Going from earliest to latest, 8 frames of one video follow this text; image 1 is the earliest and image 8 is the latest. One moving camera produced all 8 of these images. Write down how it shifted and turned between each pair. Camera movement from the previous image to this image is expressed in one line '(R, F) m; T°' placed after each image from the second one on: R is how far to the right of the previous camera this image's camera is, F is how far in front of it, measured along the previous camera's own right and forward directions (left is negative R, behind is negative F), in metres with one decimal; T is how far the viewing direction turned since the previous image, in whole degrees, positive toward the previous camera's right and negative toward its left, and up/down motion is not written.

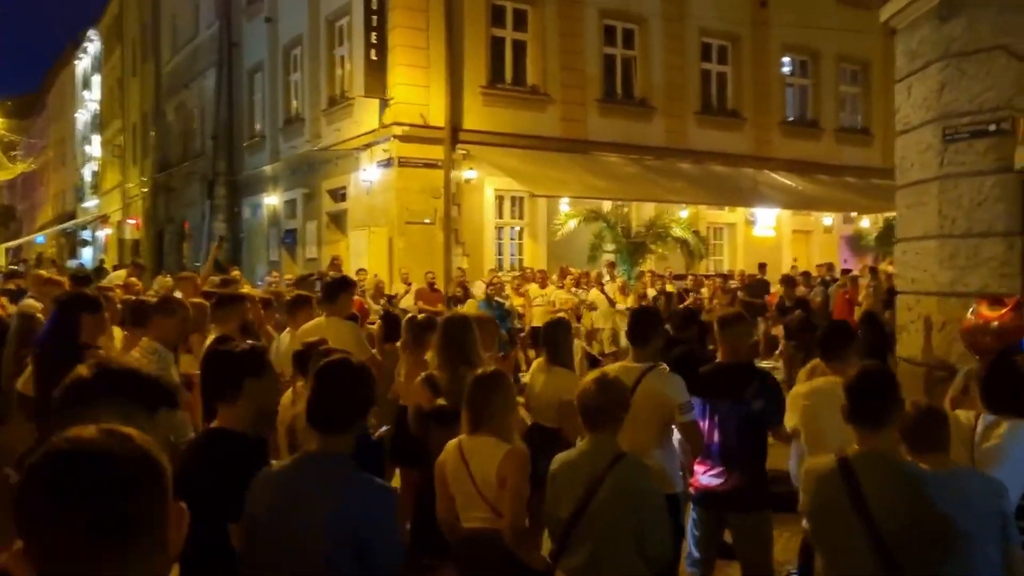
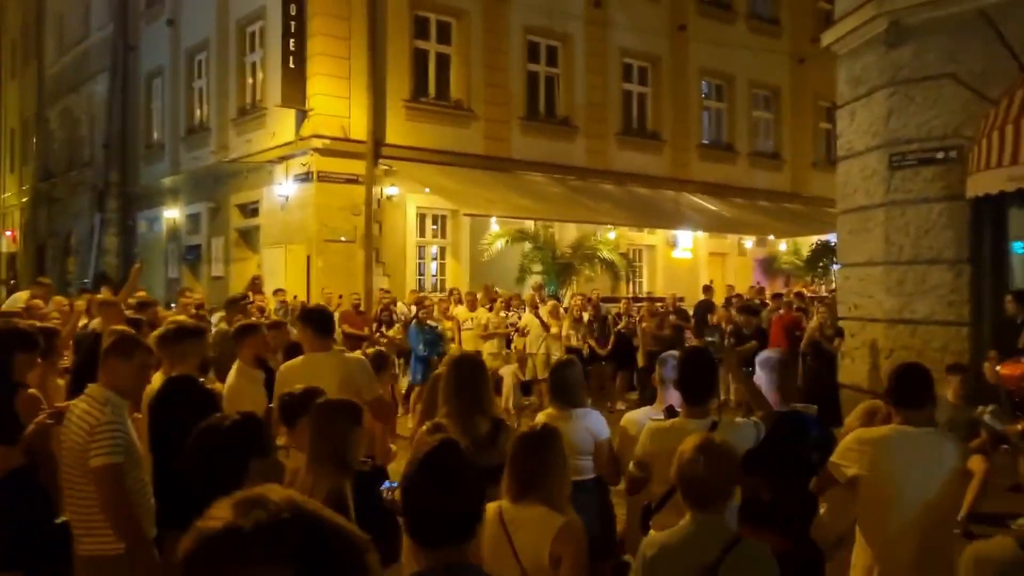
(-0.5, +0.6) m; +7°
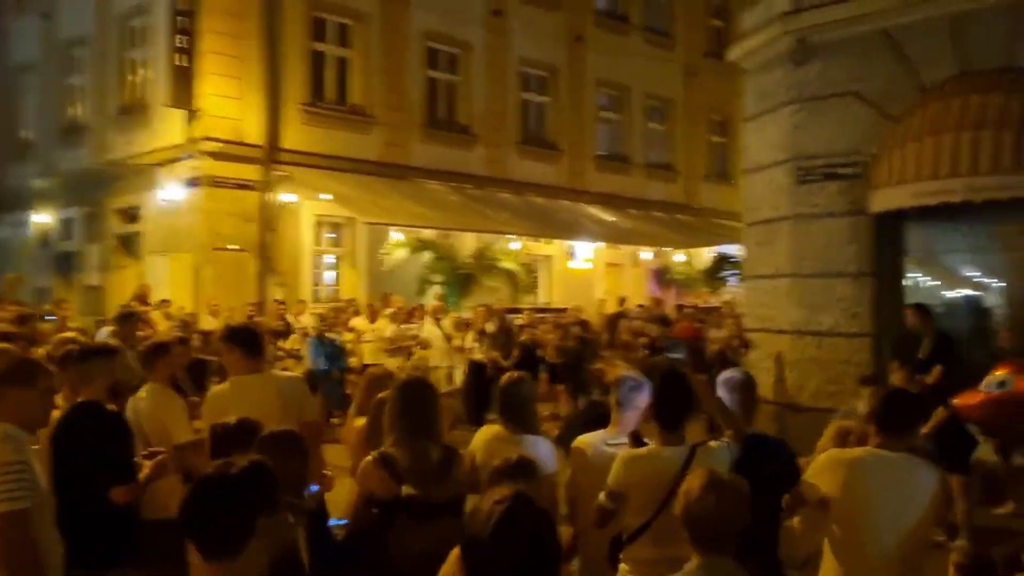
(-0.3, +0.3) m; +7°
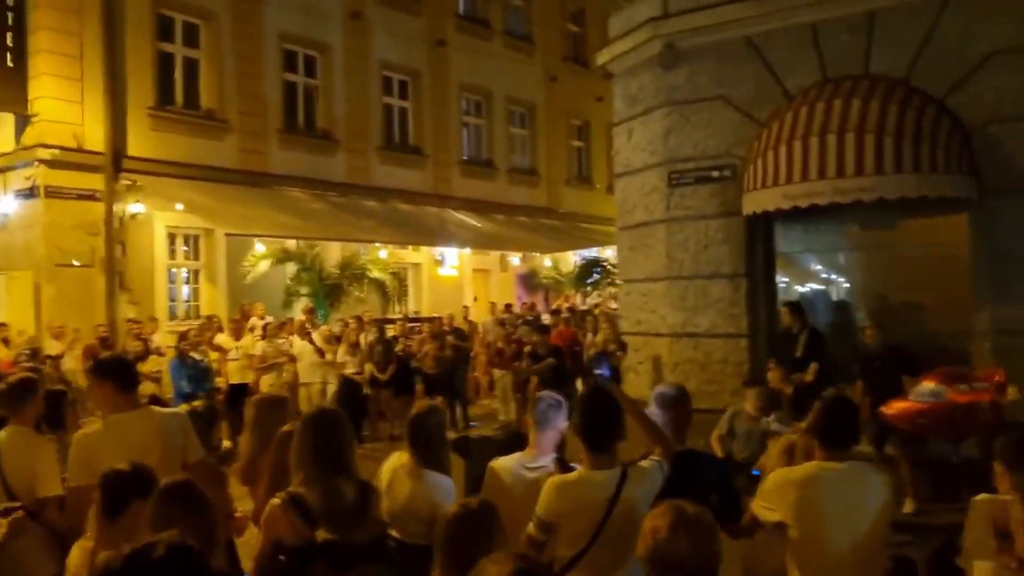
(-0.2, +0.3) m; +9°
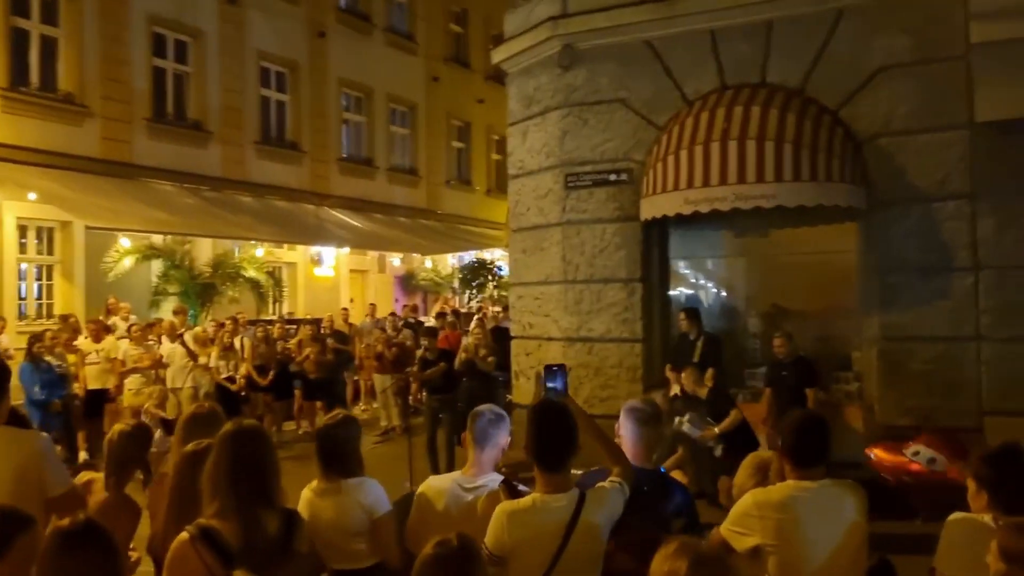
(-0.3, +0.3) m; +8°
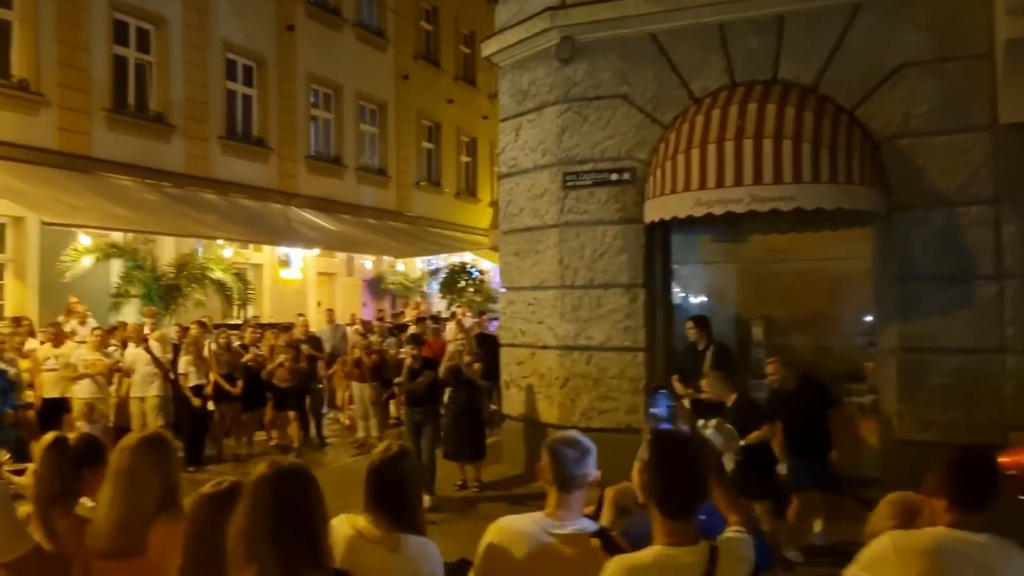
(-0.4, +0.6) m; +3°
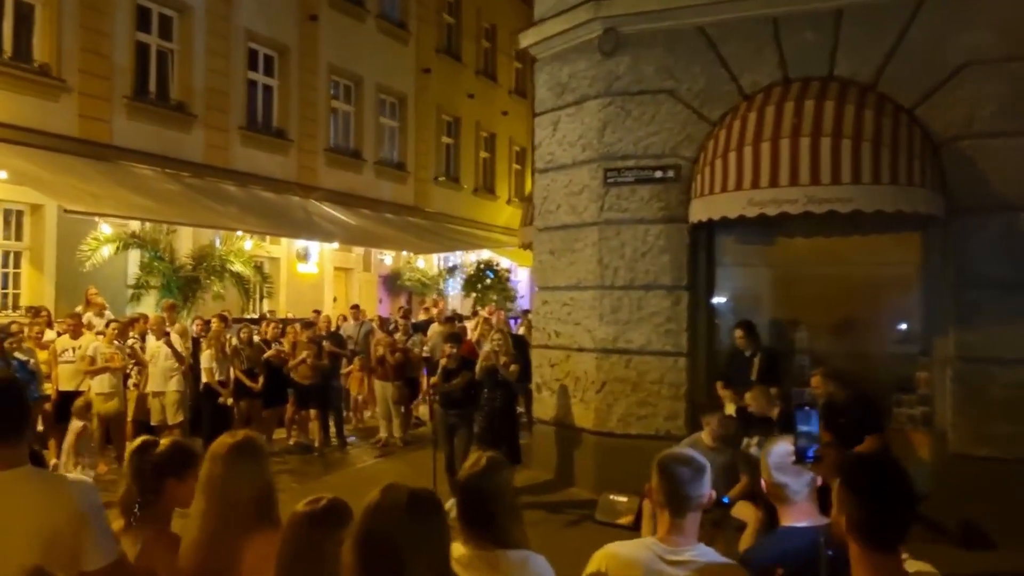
(-0.3, +0.3) m; 0°
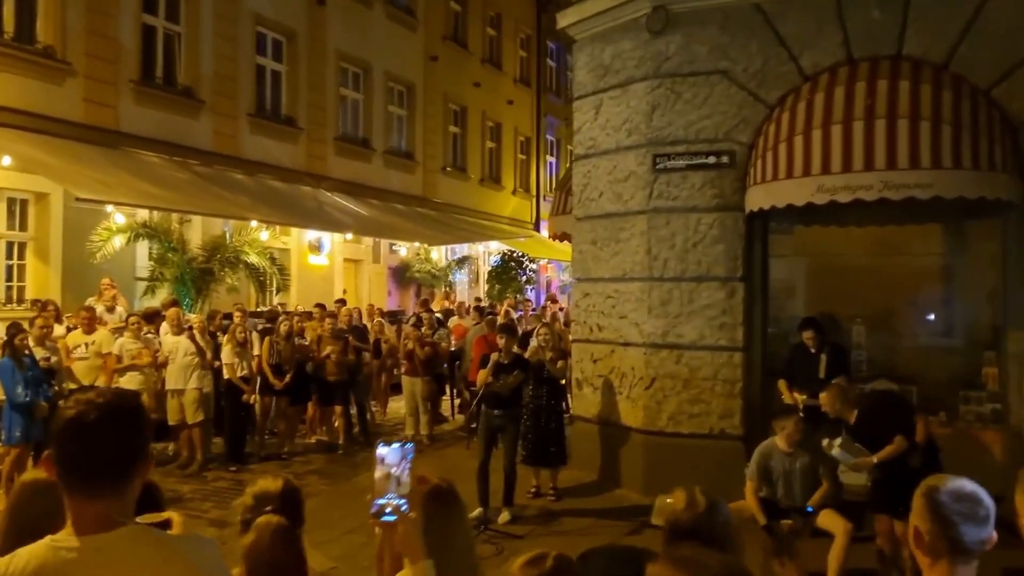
(-0.5, +0.5) m; +1°
